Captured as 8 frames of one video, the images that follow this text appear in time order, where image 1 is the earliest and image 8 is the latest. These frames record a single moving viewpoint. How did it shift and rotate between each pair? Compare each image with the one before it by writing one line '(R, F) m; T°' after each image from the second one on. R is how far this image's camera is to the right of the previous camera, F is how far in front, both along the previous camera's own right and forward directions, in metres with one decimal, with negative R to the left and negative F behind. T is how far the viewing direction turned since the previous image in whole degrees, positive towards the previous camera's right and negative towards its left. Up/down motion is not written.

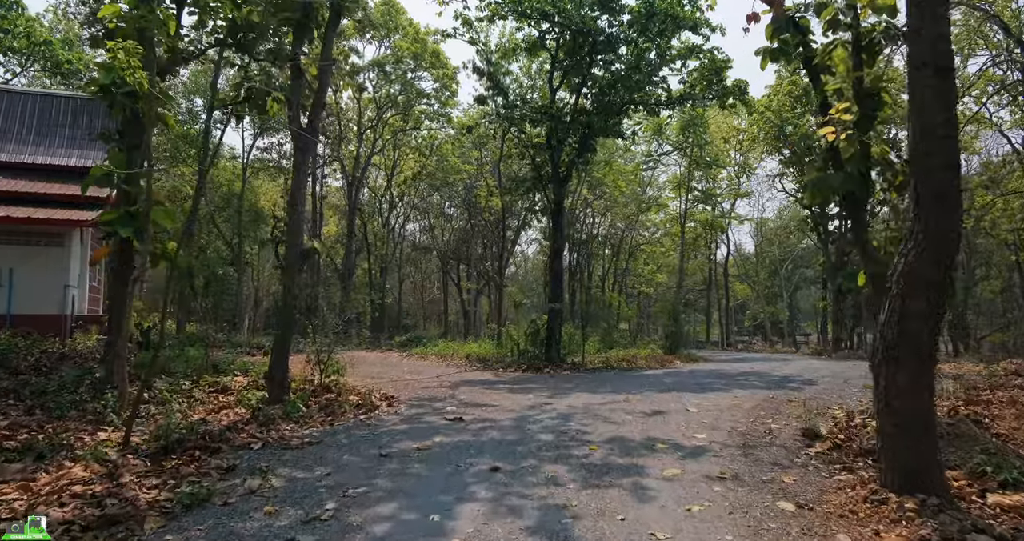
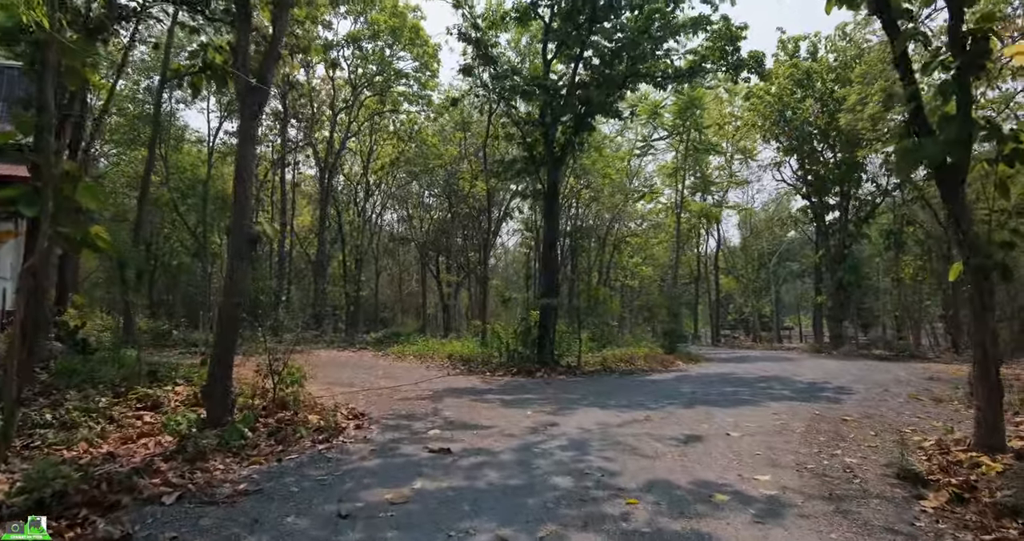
(-0.2, +1.7) m; +2°
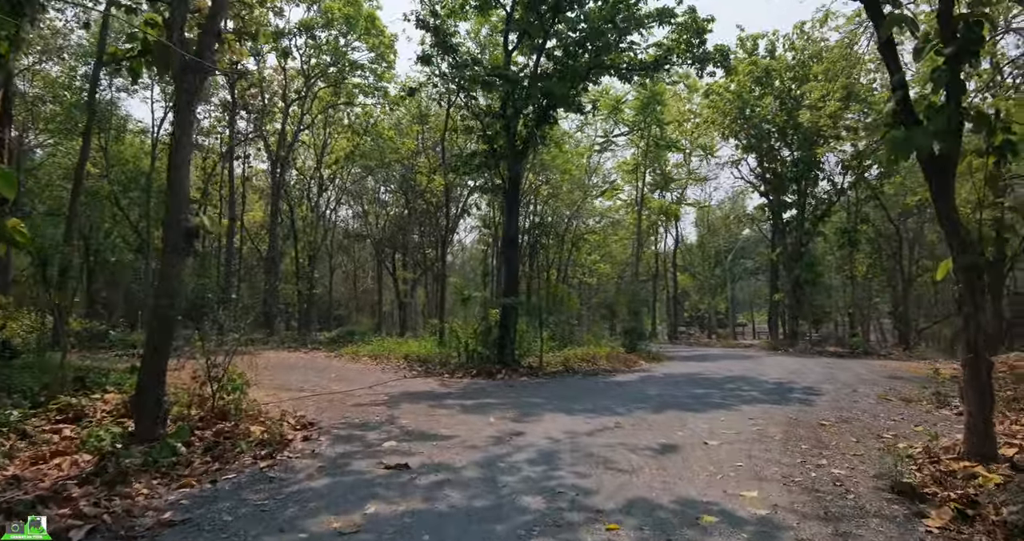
(-0.1, +0.5) m; +3°
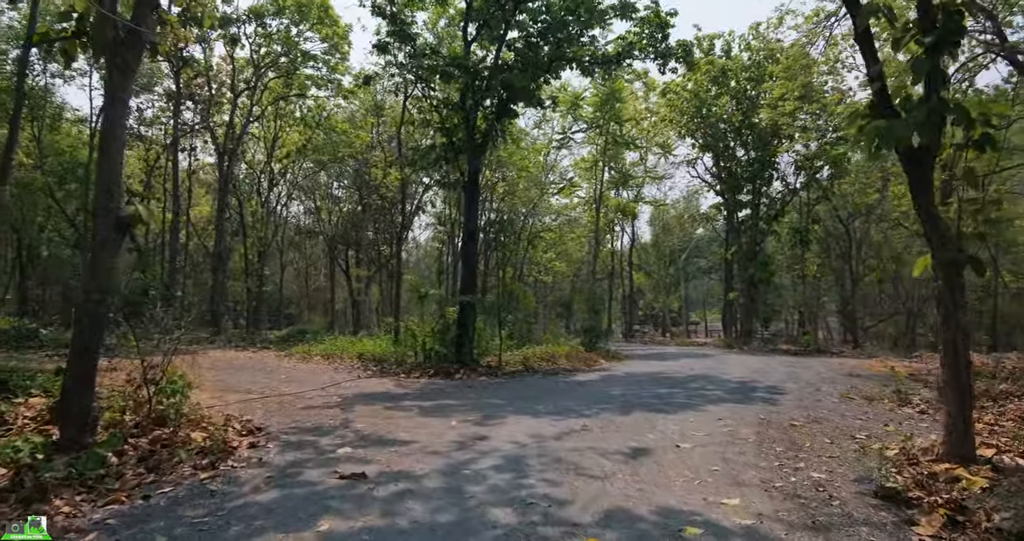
(-0.1, +0.4) m; +4°
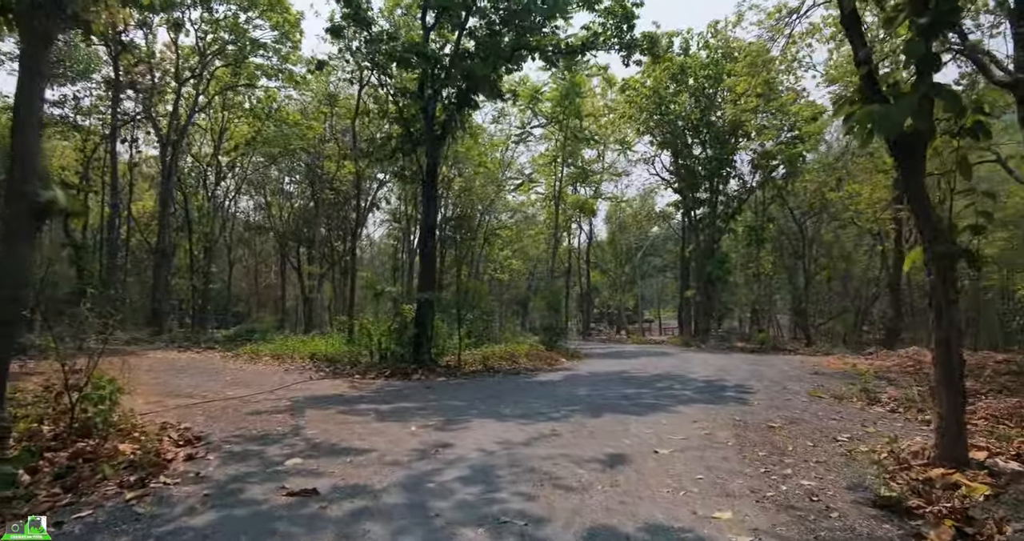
(-0.1, +0.5) m; +4°
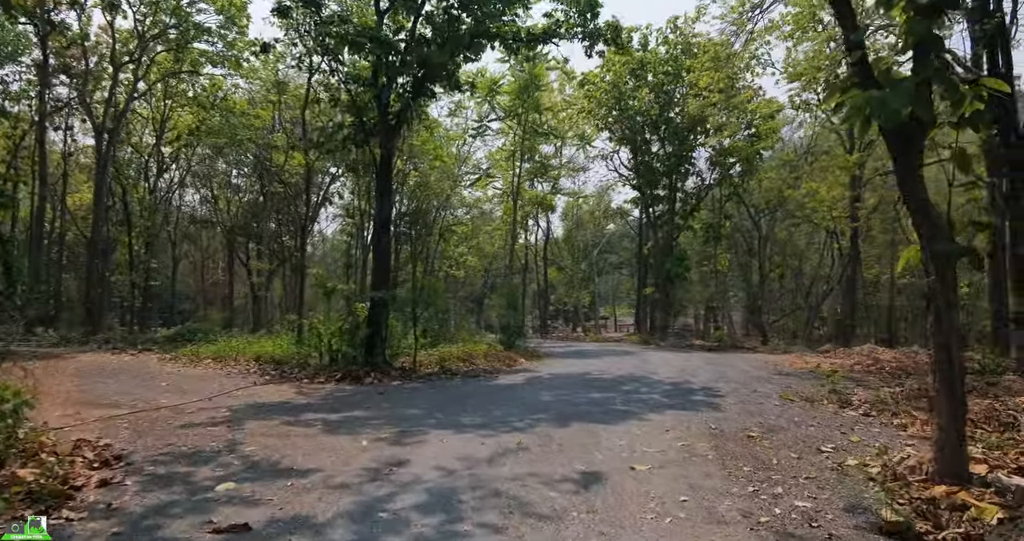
(-0.1, +0.6) m; +4°
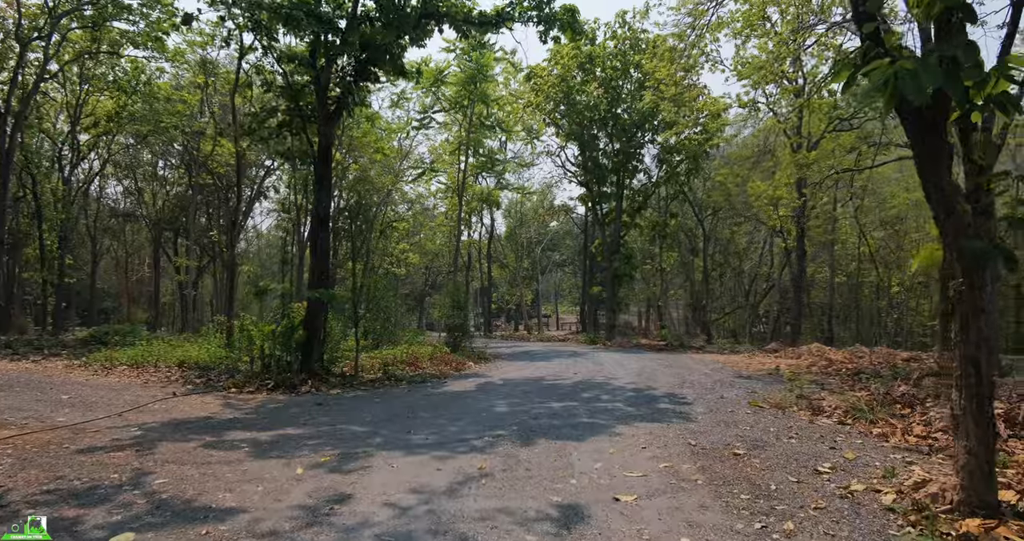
(-0.2, +0.8) m; +5°
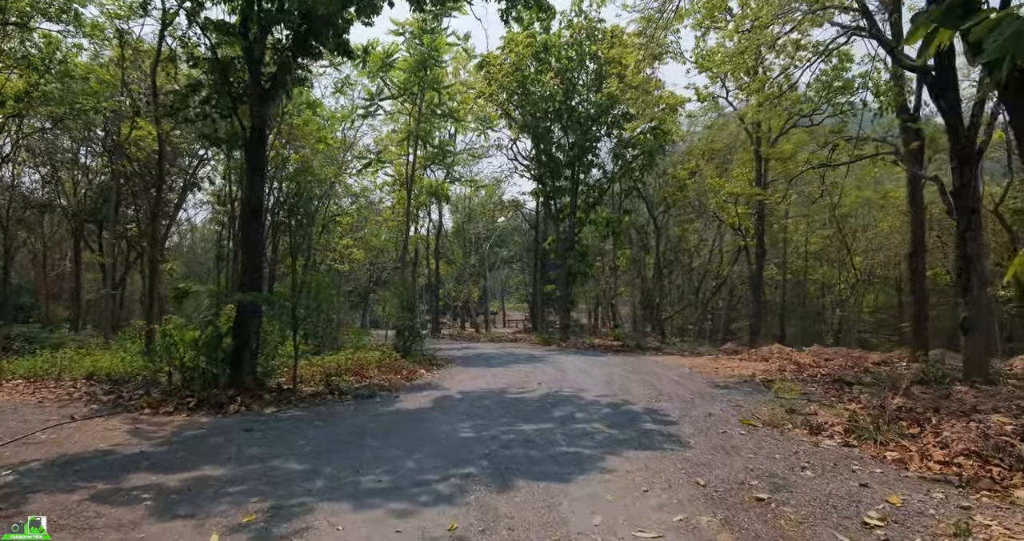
(-0.2, +1.2) m; +4°
